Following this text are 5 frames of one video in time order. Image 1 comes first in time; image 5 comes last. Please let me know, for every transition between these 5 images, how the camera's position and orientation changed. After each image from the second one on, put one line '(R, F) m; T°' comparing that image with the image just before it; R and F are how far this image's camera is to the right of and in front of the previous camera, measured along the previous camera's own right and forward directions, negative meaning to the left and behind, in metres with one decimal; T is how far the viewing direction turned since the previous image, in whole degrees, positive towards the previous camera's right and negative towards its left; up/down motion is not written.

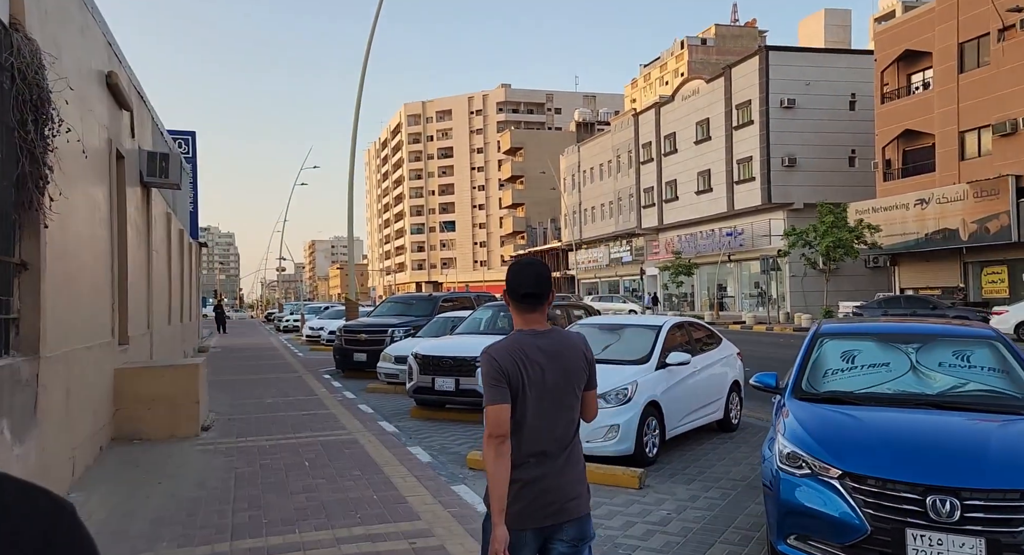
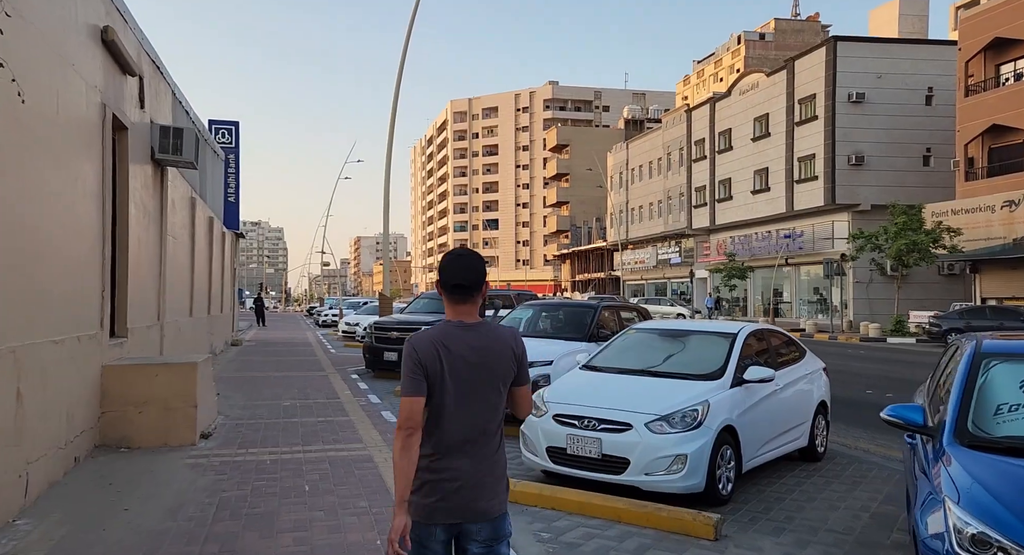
(0.0, +1.4) m; -3°
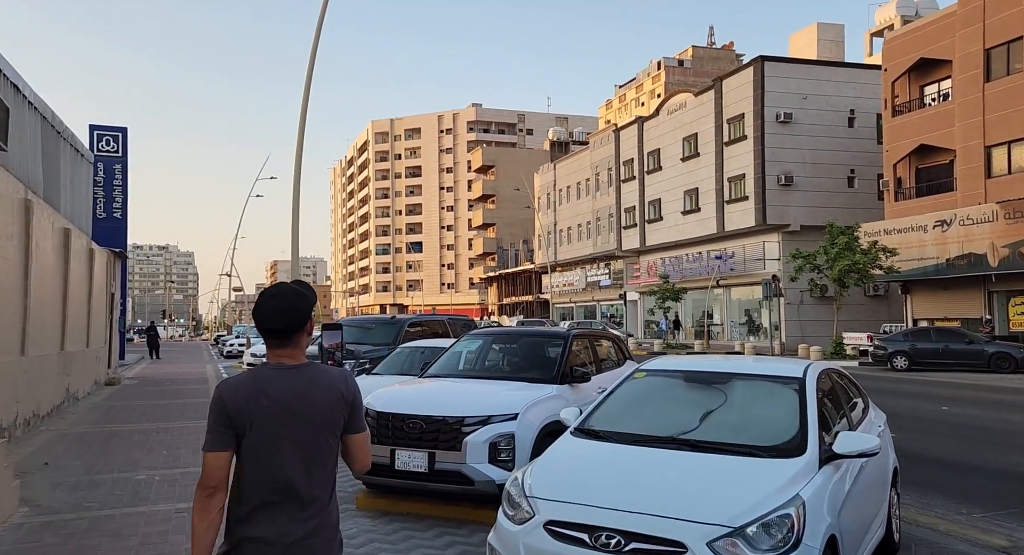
(-0.2, +2.7) m; +6°
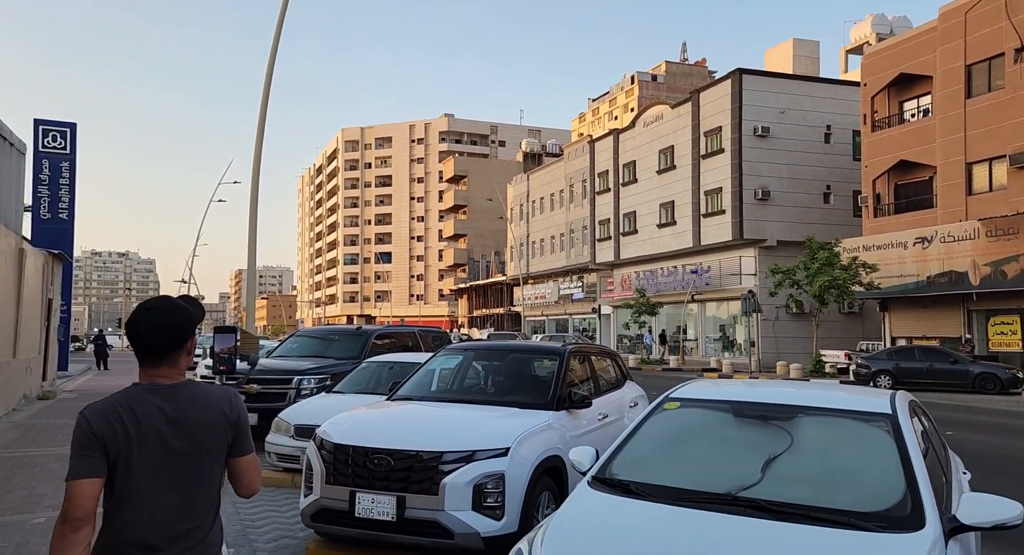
(-0.2, +1.3) m; +2°
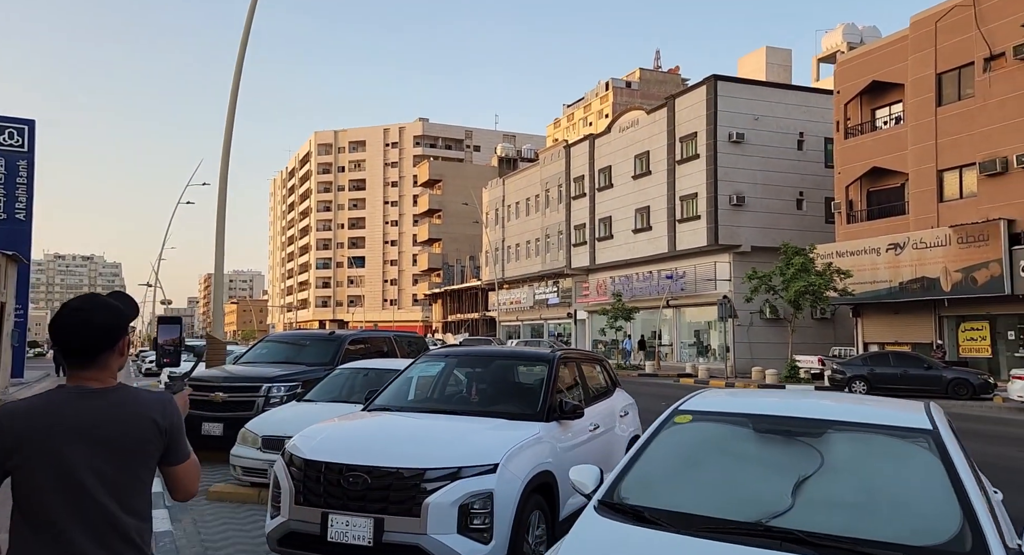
(-0.1, +0.3) m; +2°
